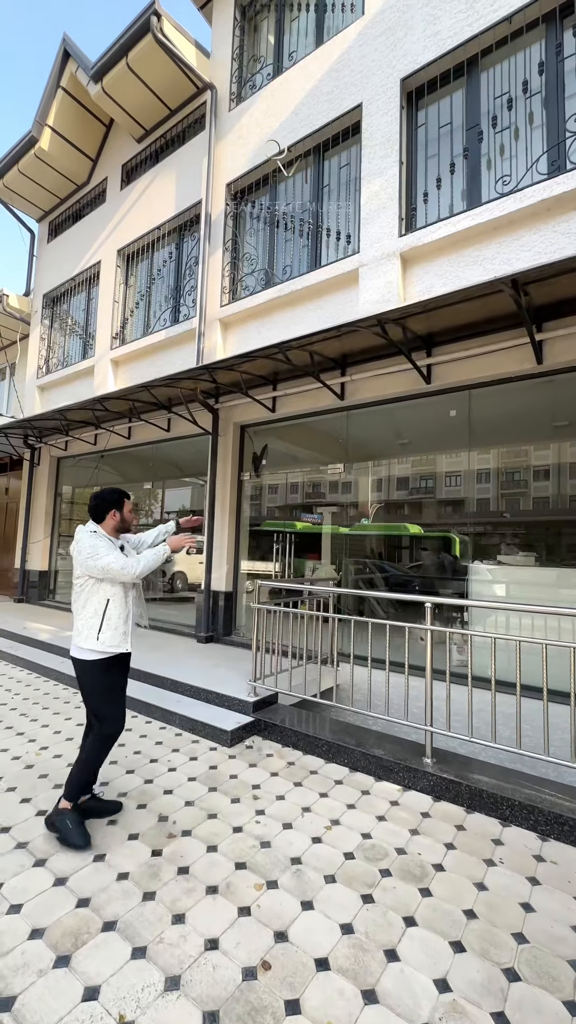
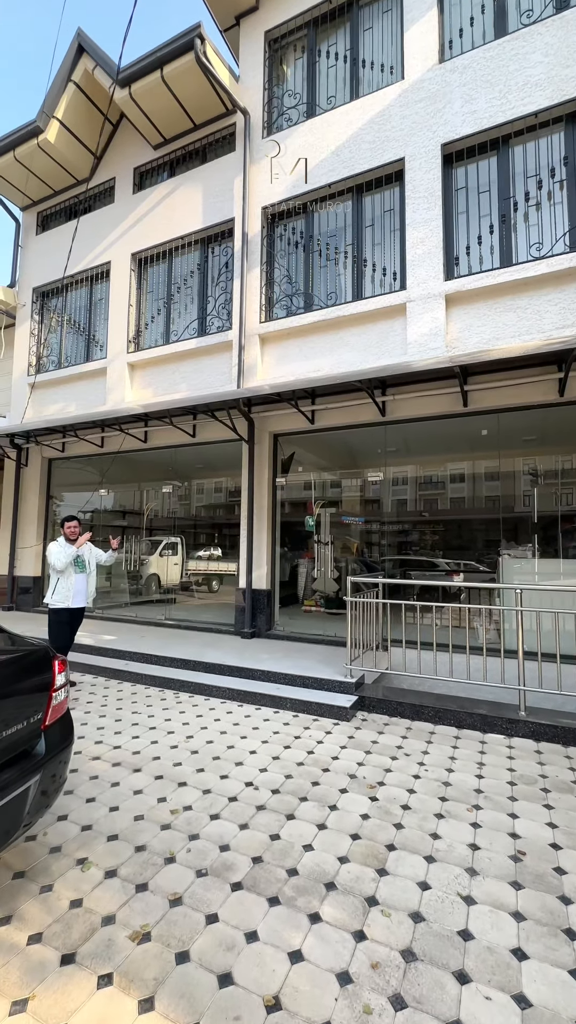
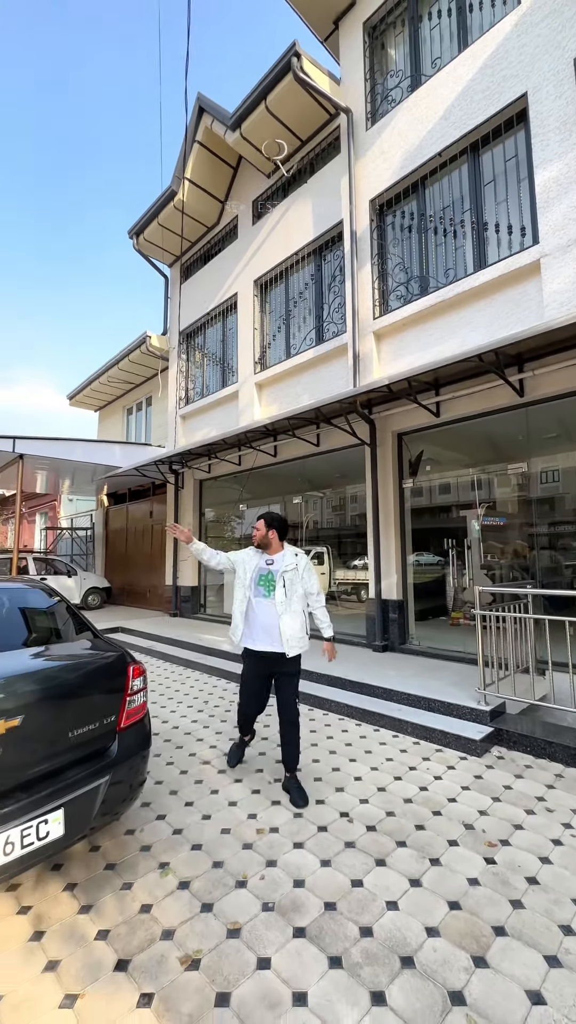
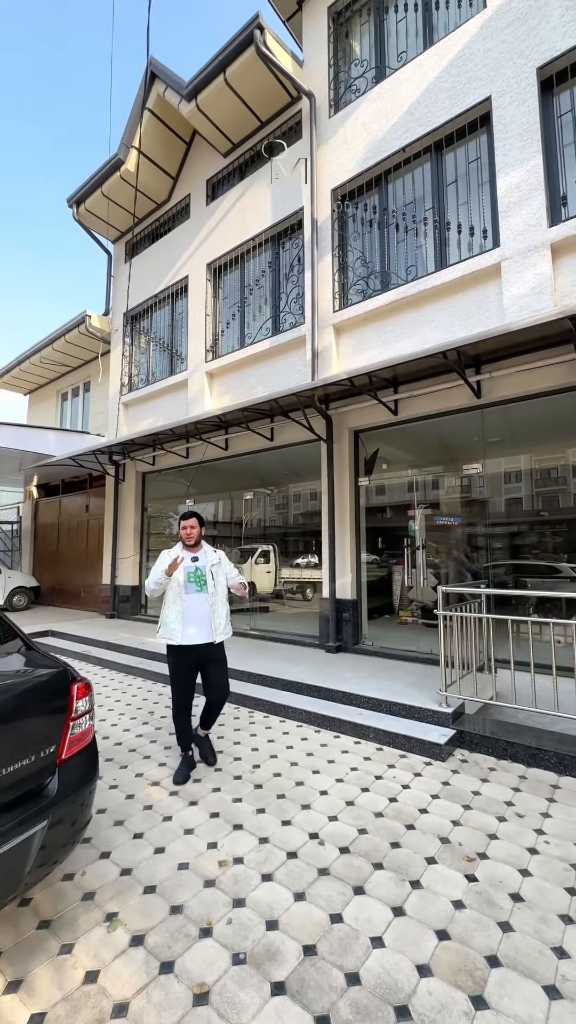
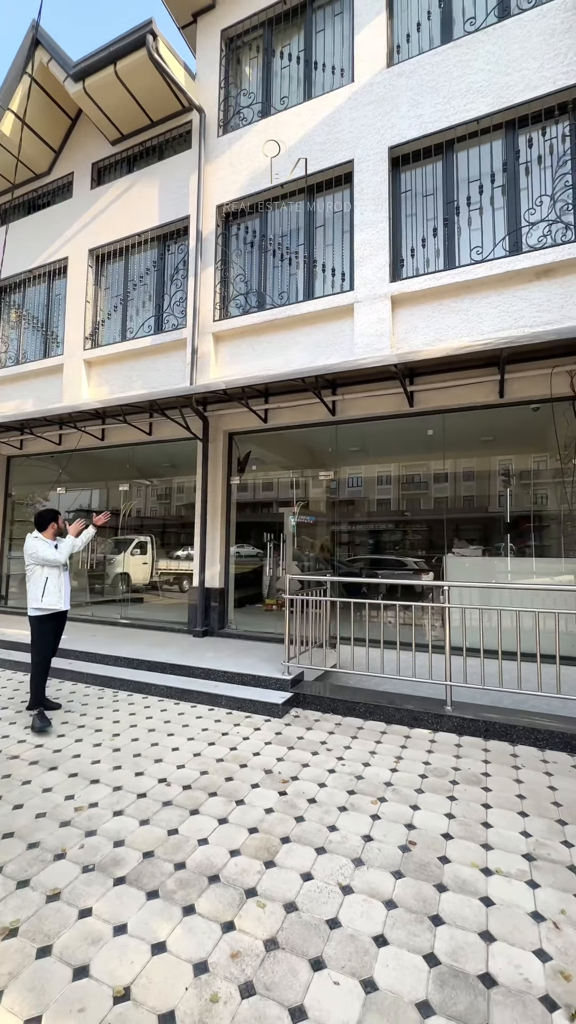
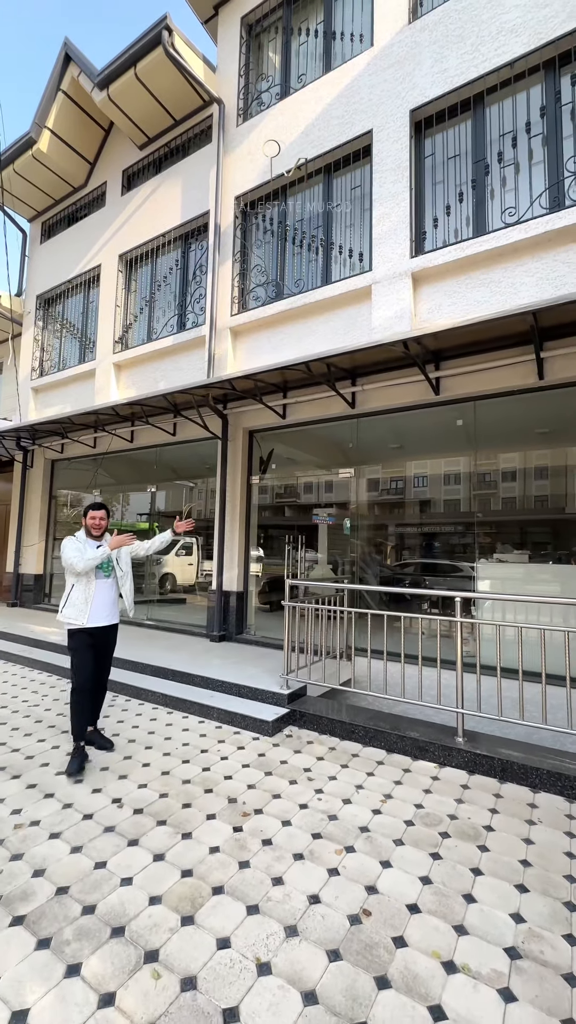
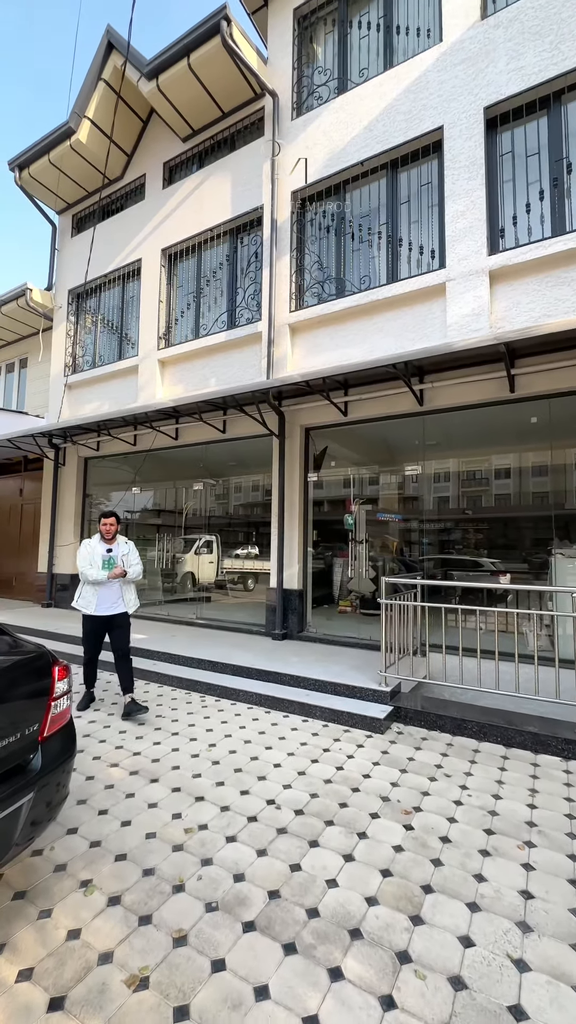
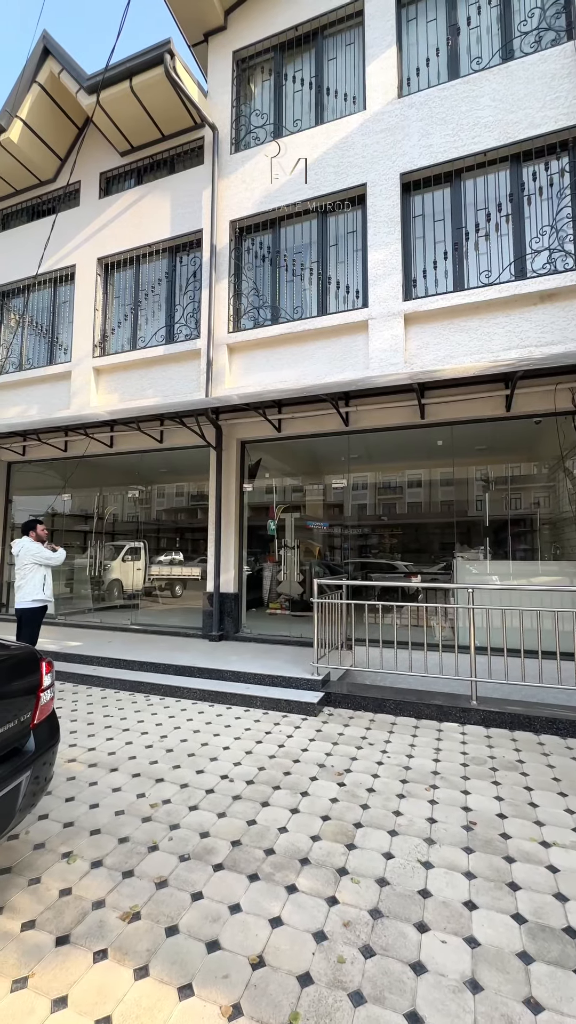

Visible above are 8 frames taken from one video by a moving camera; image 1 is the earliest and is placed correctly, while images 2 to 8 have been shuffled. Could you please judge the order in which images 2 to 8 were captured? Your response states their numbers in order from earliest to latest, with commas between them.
6, 5, 8, 2, 7, 4, 3
